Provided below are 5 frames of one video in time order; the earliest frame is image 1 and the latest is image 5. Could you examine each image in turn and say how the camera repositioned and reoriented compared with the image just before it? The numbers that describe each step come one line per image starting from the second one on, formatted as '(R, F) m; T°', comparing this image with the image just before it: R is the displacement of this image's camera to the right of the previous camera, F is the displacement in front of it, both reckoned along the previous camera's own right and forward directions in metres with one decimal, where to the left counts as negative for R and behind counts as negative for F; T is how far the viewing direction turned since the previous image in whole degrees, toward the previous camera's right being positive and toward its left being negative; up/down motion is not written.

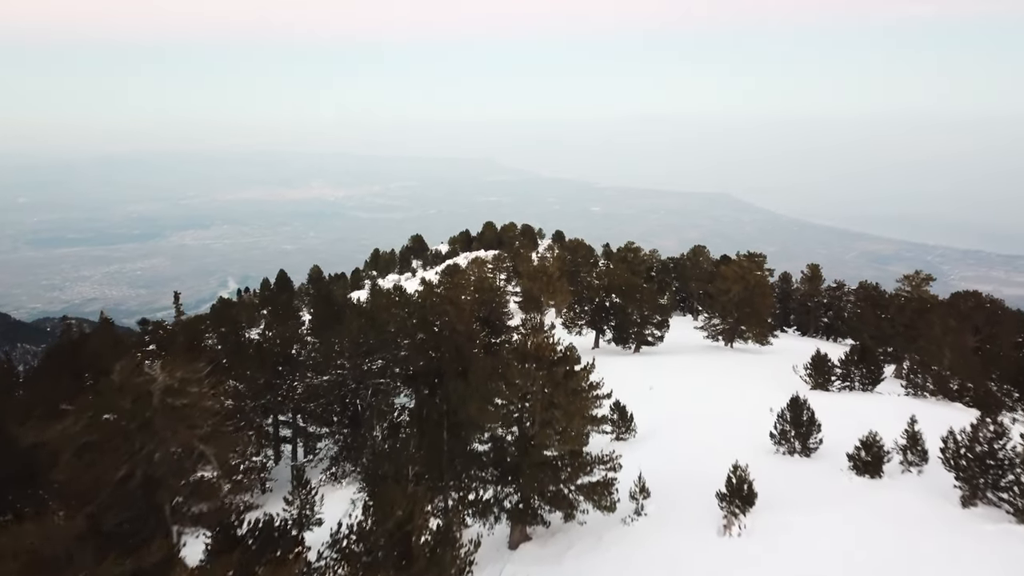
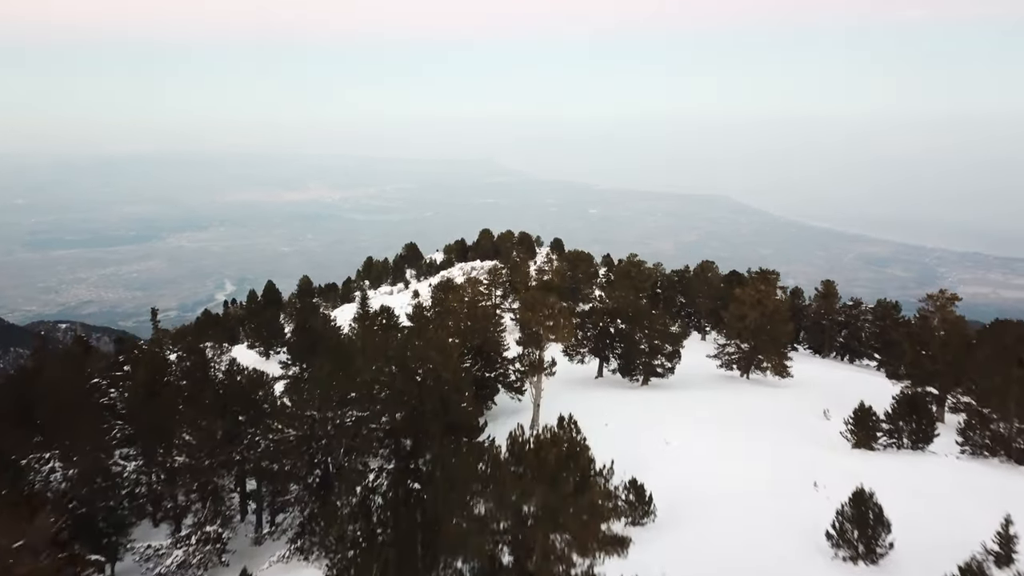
(+0.1, +3.3) m; 0°
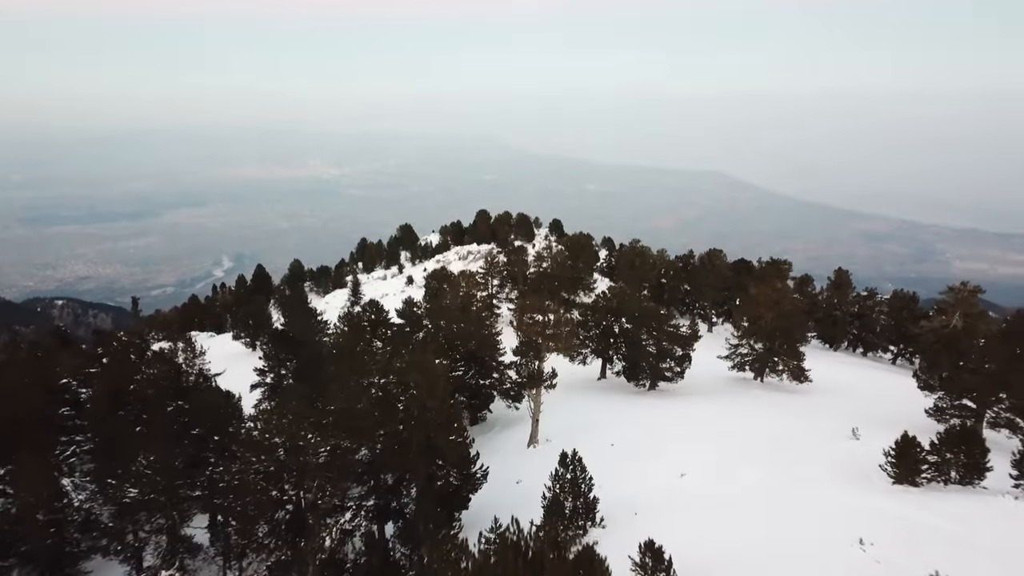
(+0.1, +2.6) m; 0°
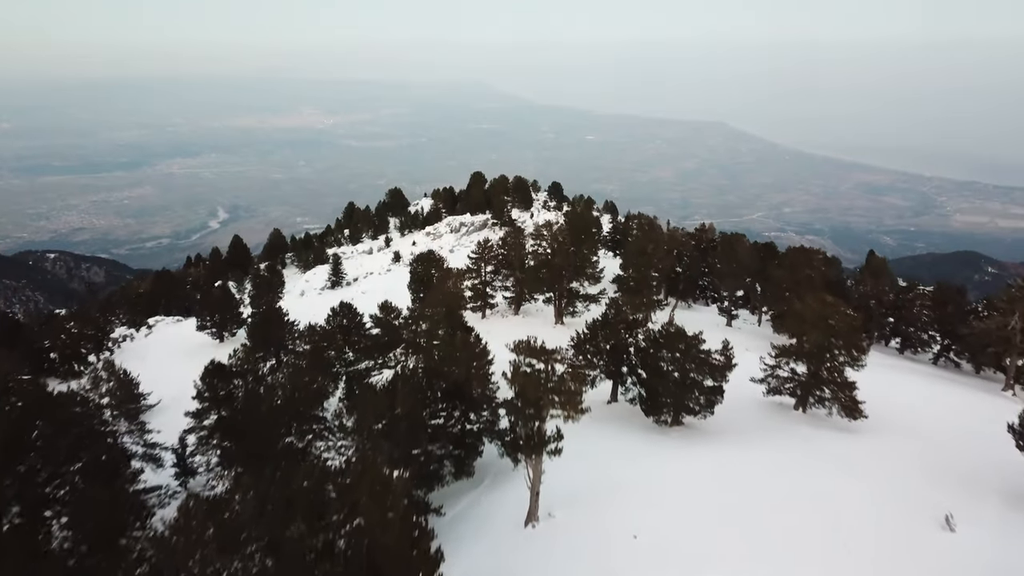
(+0.1, +5.8) m; 0°
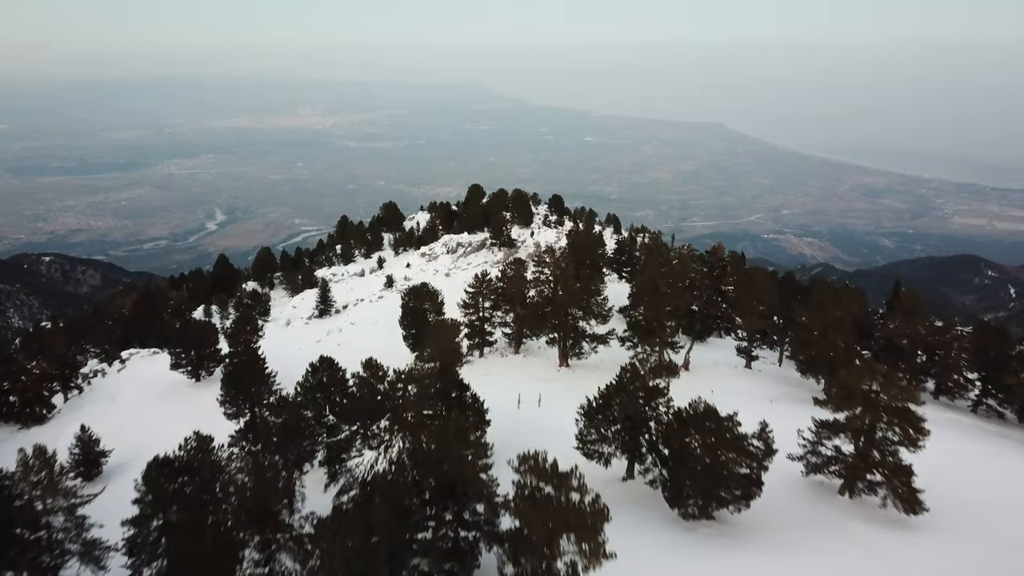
(-0.1, +3.8) m; 0°
